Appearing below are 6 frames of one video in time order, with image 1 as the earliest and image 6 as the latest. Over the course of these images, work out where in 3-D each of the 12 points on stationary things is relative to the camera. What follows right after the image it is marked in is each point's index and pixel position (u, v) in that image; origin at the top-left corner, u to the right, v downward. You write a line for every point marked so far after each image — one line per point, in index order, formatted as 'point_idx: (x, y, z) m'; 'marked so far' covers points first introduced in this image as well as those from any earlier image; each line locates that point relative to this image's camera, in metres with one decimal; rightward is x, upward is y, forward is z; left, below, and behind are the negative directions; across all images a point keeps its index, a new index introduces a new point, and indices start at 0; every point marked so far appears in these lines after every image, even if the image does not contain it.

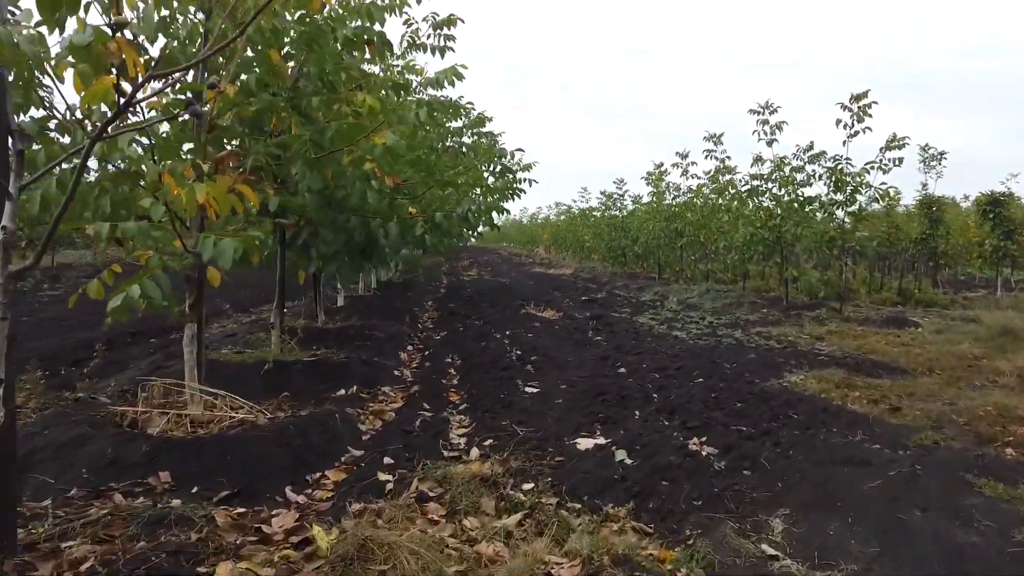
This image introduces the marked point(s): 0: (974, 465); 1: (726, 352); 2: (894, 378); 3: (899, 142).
0: (+2.7, -1.0, +4.6) m
1: (+2.6, -0.8, +9.4) m
2: (+3.9, -0.9, +8.0) m
3: (+6.8, +2.6, +13.6) m
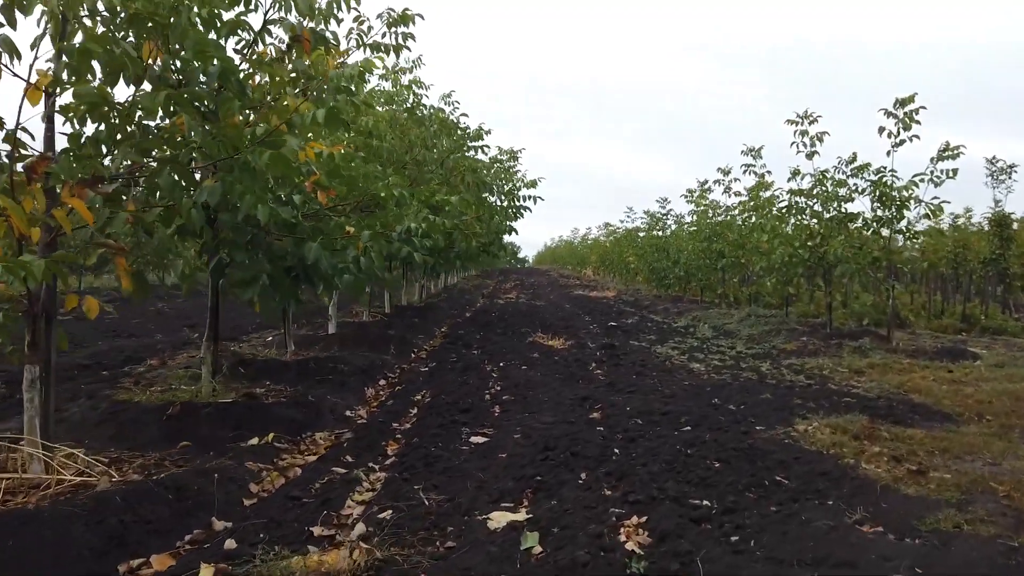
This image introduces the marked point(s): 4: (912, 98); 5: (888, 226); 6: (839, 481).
0: (+2.1, -1.2, +3.4) m
1: (+2.4, -1.1, +8.2) m
2: (+3.6, -1.2, +6.7) m
3: (+7.0, +2.2, +12.2) m
4: (+6.1, +2.9, +11.9) m
5: (+6.1, +1.0, +12.7) m
6: (+2.0, -1.2, +4.7) m
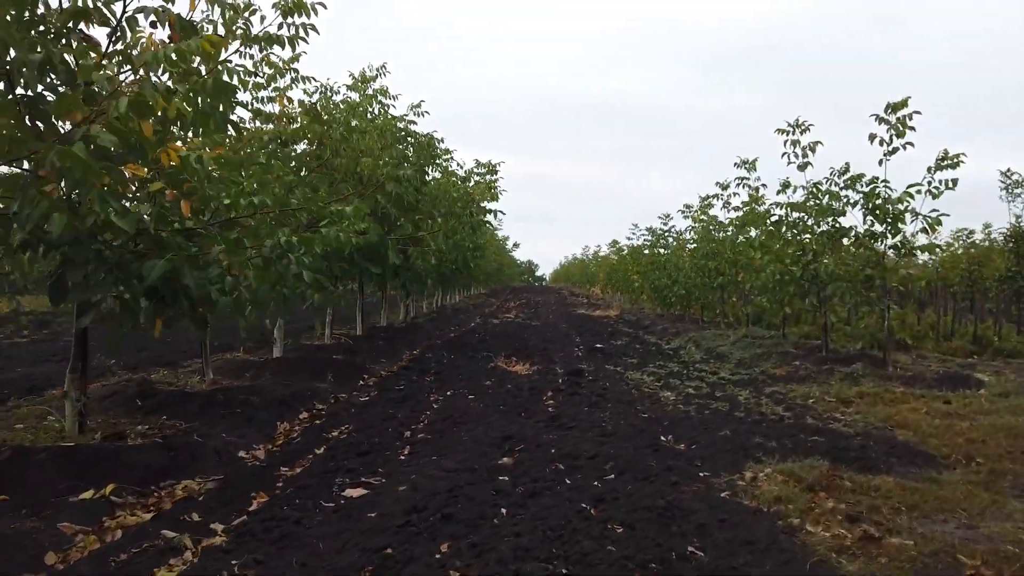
0: (+1.4, -1.3, +2.5) m
1: (+1.7, -1.3, +7.3) m
2: (+2.9, -1.4, +5.8) m
3: (+6.4, +1.9, +11.2) m
4: (+5.6, +2.6, +11.0) m
5: (+5.6, +0.7, +11.8) m
6: (+1.3, -1.3, +3.8) m
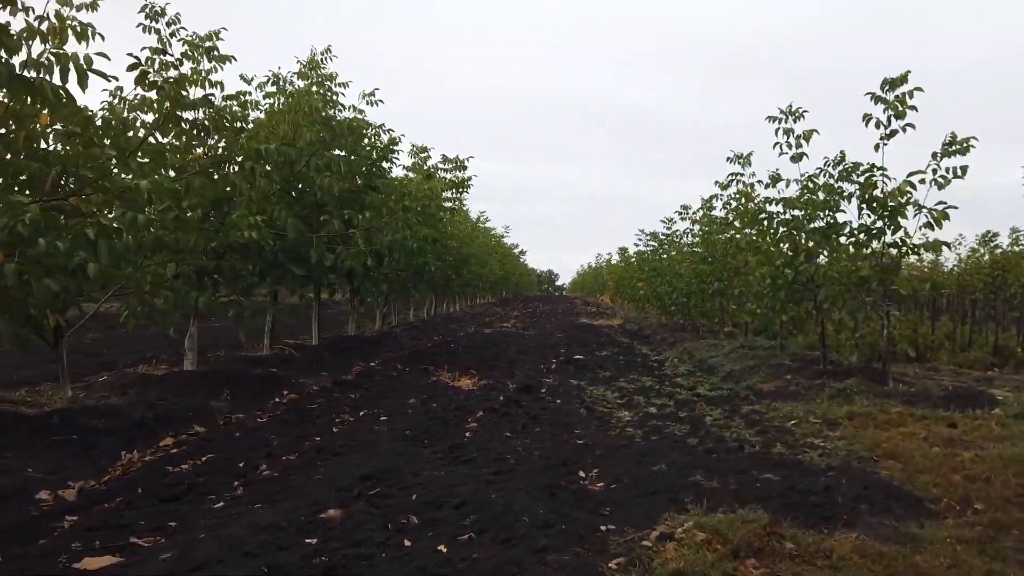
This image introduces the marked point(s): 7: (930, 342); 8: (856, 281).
0: (+0.4, -1.3, +1.1) m
1: (+0.9, -1.3, +6.0) m
2: (+2.1, -1.4, +4.4) m
3: (+5.7, +1.8, +9.8) m
4: (+4.9, +2.6, +9.6) m
5: (+4.9, +0.7, +10.3) m
6: (+0.3, -1.3, +2.5) m
7: (+8.4, -1.1, +15.4) m
8: (+4.8, +0.1, +10.7) m
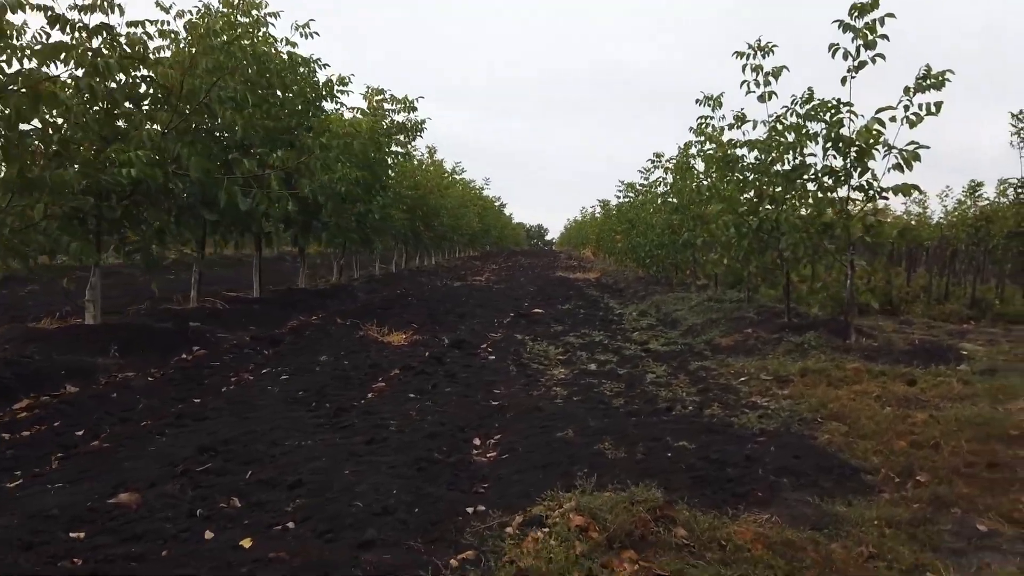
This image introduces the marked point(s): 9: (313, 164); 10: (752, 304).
0: (-0.3, -1.2, +0.5) m
1: (+0.2, -0.9, +5.3) m
2: (+1.4, -1.1, +3.7) m
3: (+4.9, +2.4, +9.0) m
4: (+4.1, +3.2, +8.7) m
5: (+4.1, +1.3, +9.6) m
6: (-0.4, -1.1, +1.8) m
7: (+7.5, -0.1, +14.8) m
8: (+4.0, +0.8, +10.0) m
9: (-2.2, +1.4, +8.5) m
10: (+4.3, -0.3, +13.8) m
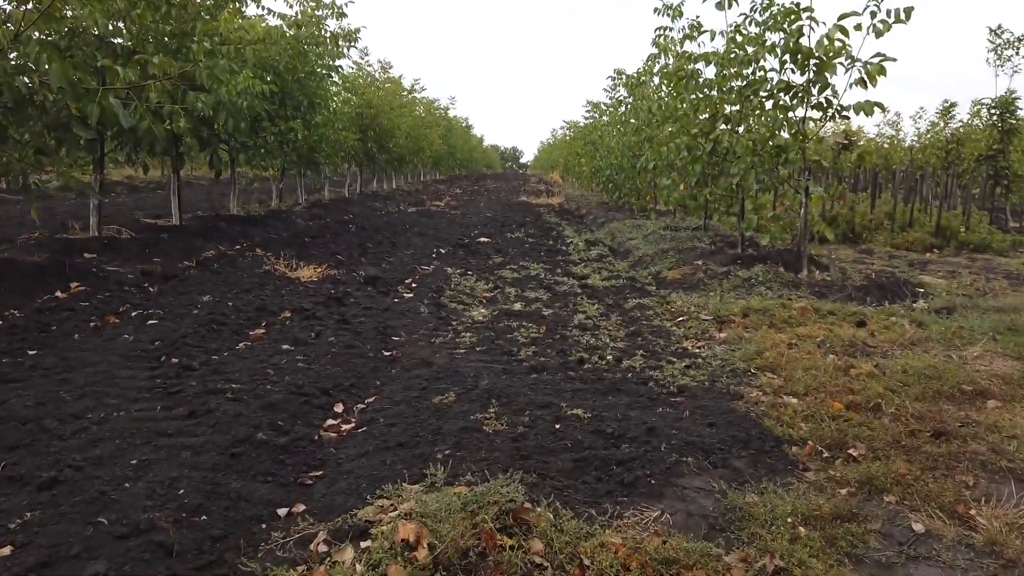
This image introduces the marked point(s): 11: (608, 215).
0: (-0.8, -1.3, -0.3) m
1: (-0.5, -0.5, +4.5) m
2: (+0.7, -0.8, +3.0) m
3: (+4.1, +3.2, +8.0) m
4: (+3.3, +3.9, +7.6) m
5: (+3.3, +2.1, +8.7) m
6: (-1.0, -1.1, +1.1) m
7: (+6.5, +1.2, +14.1) m
8: (+3.1, +1.6, +9.2) m
9: (-3.0, +2.0, +7.4) m
10: (+3.3, +0.9, +13.1) m
11: (+2.5, +1.9, +19.8) m
